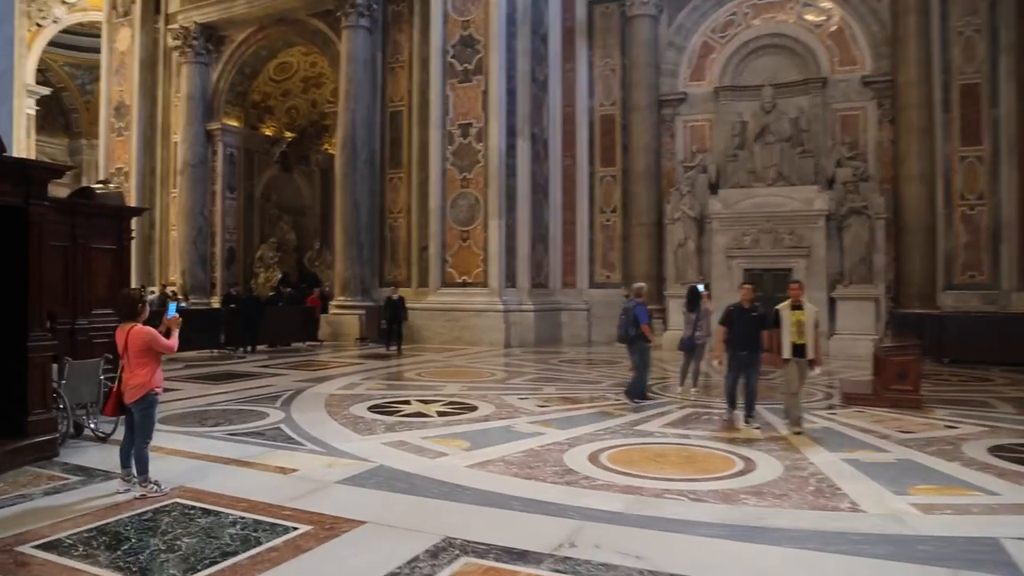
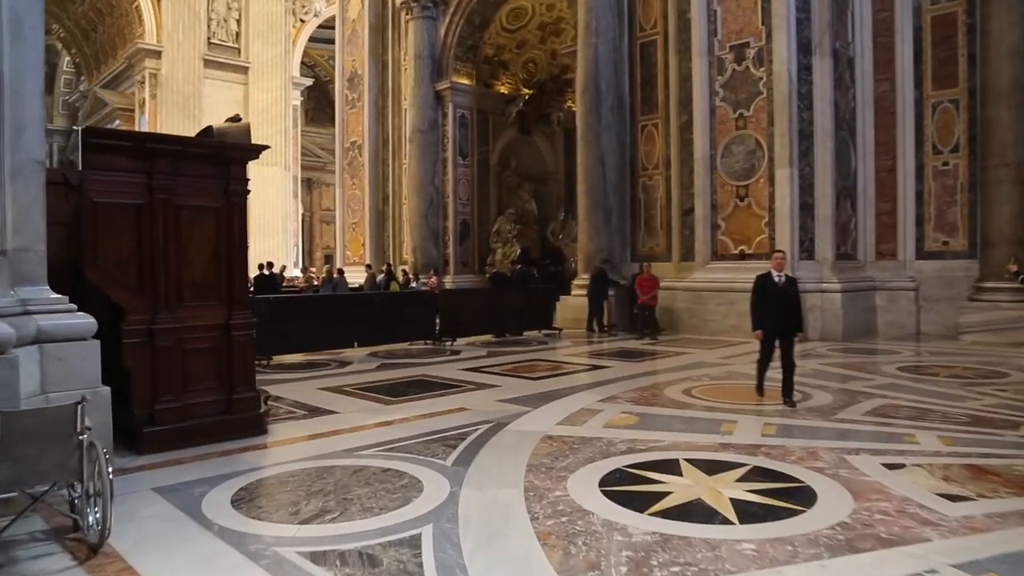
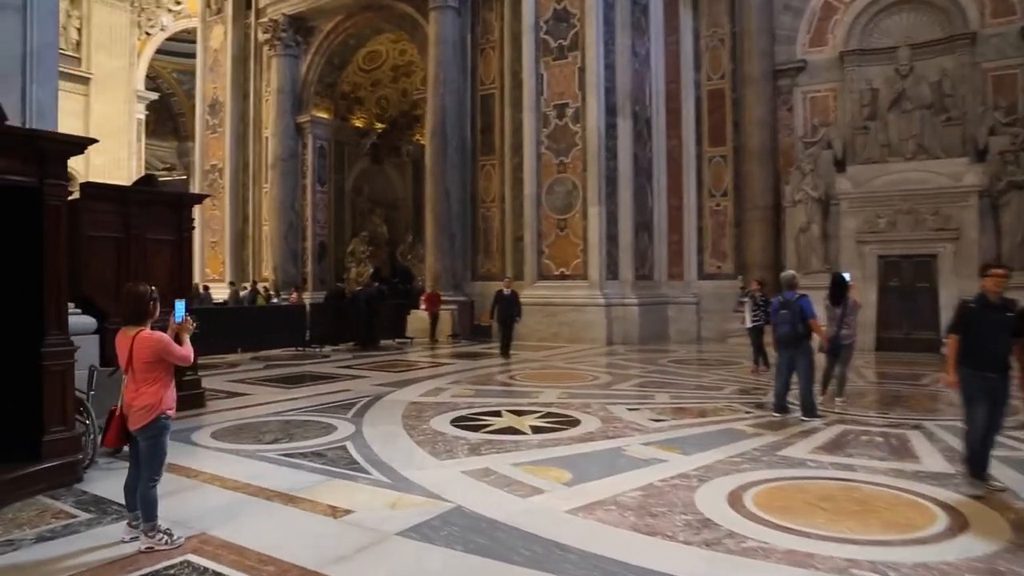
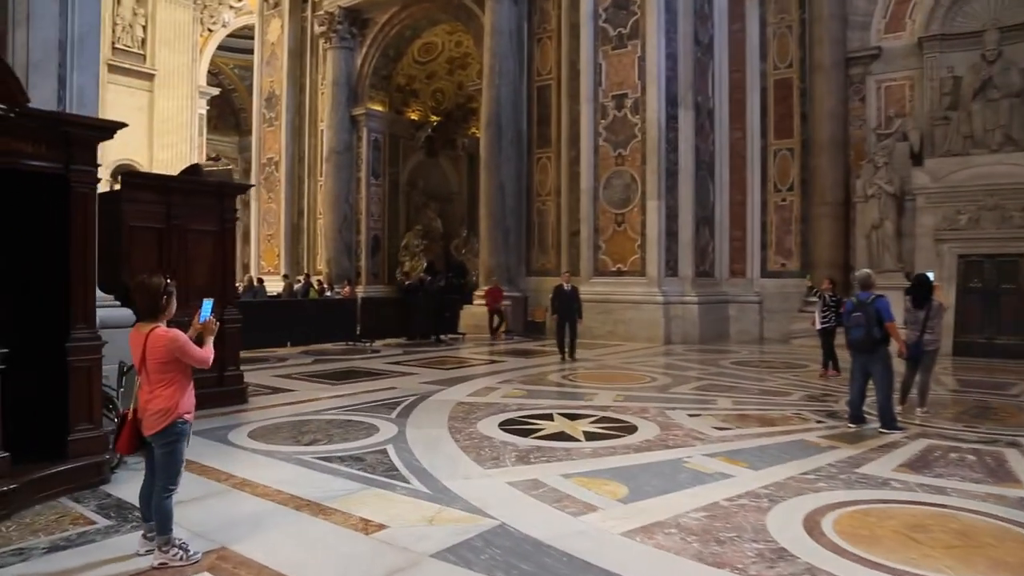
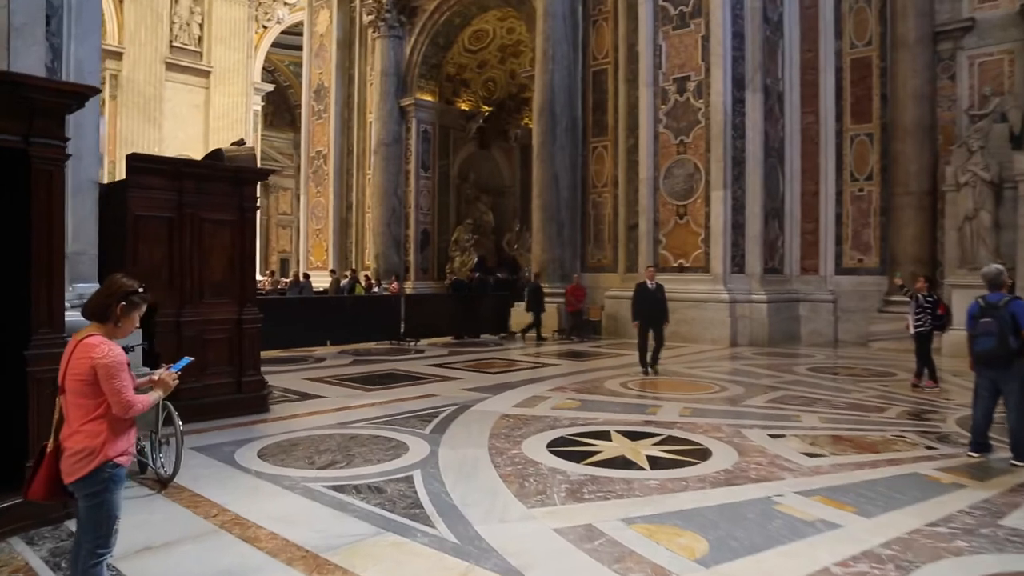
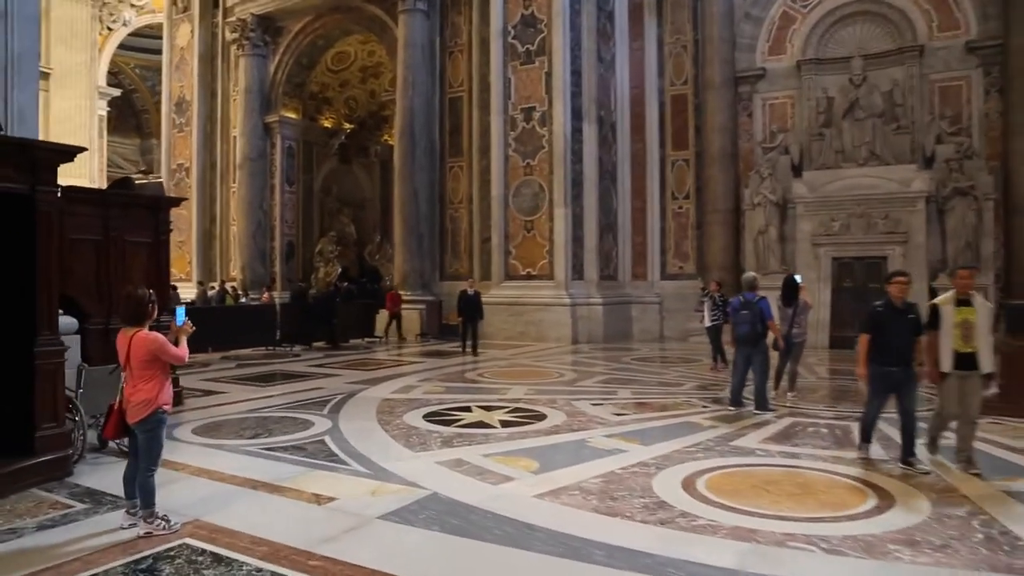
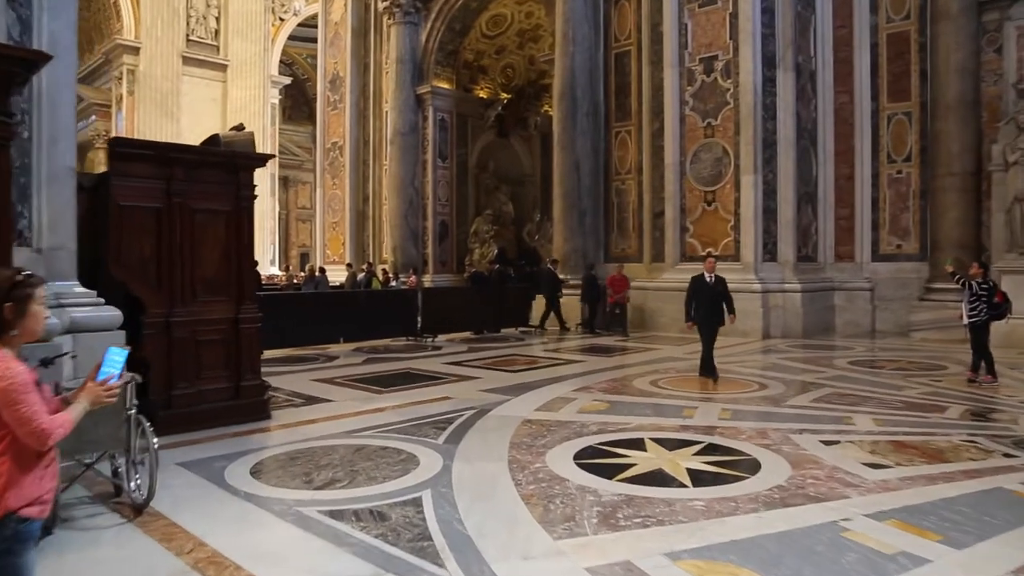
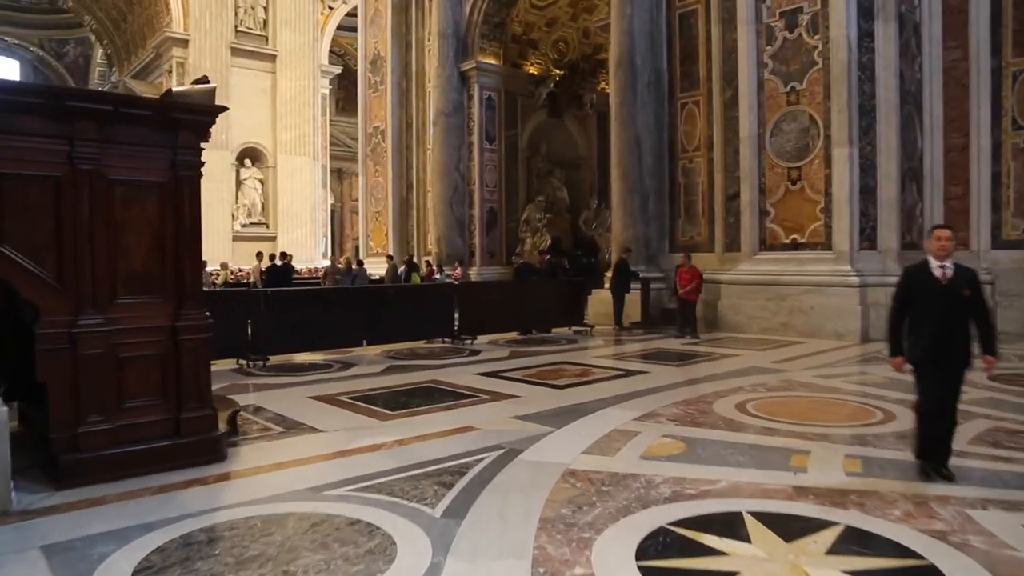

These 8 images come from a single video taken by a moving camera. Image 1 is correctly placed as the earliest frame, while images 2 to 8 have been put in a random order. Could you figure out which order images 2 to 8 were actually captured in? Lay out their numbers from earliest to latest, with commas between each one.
6, 3, 4, 5, 7, 2, 8
